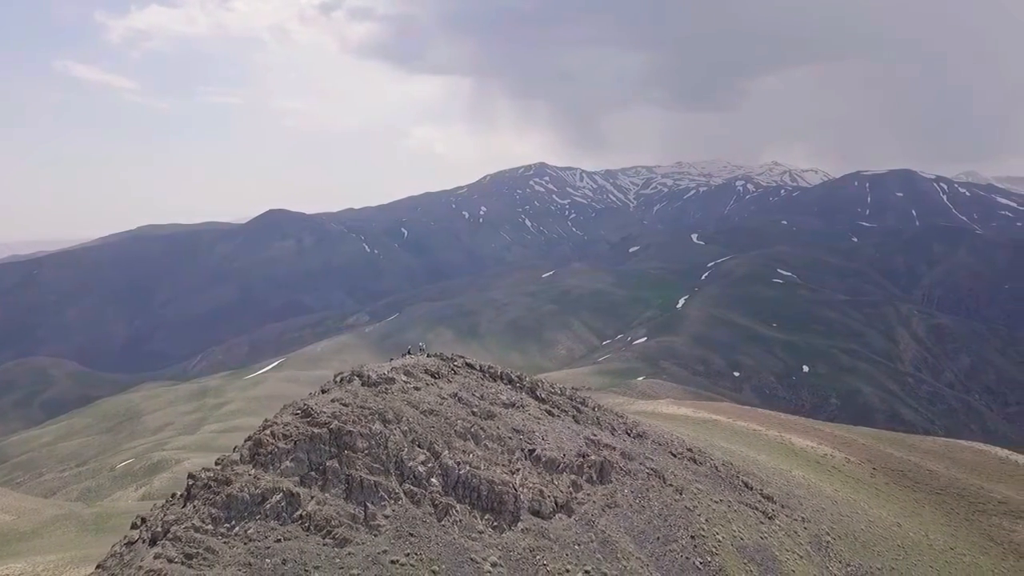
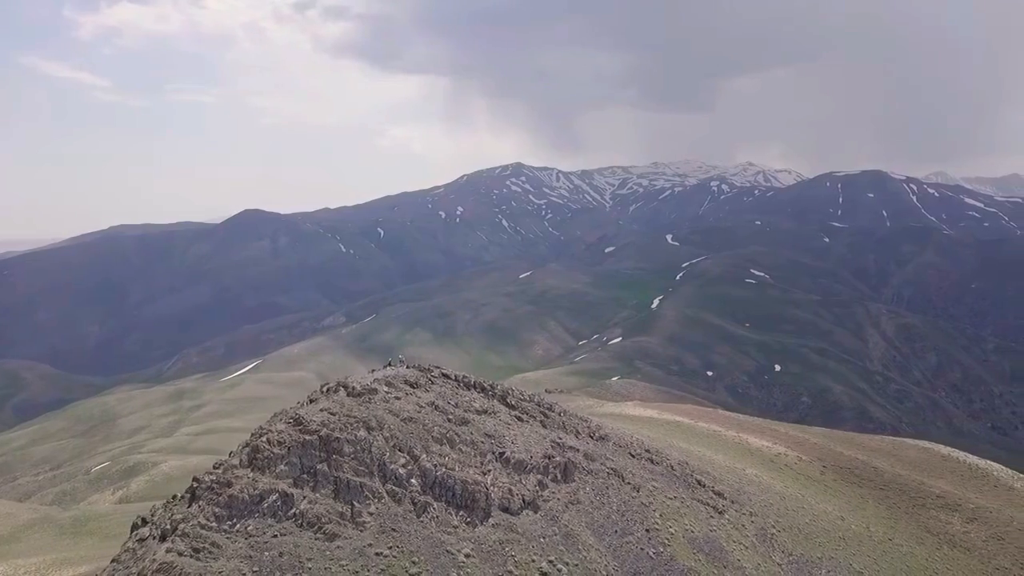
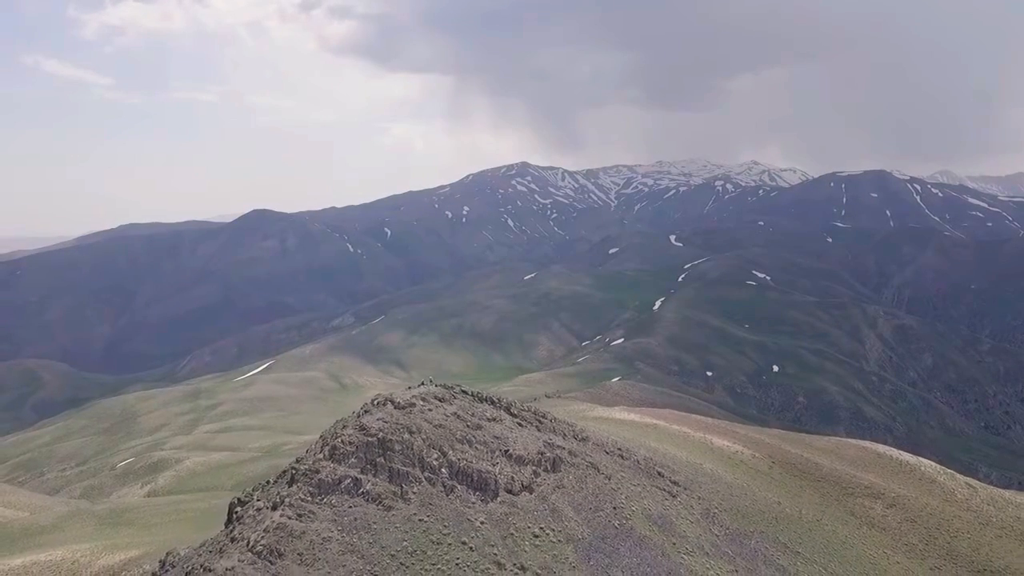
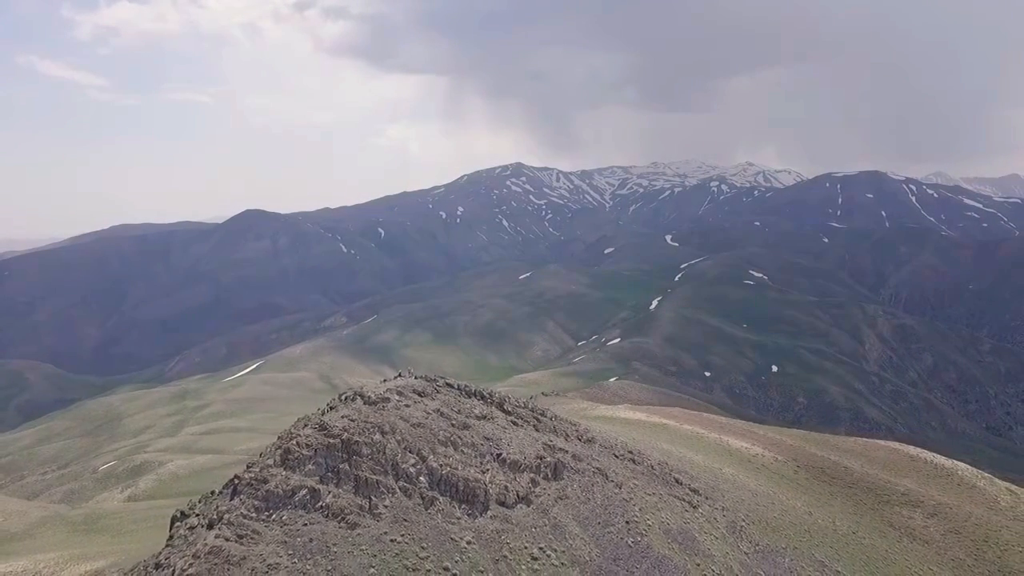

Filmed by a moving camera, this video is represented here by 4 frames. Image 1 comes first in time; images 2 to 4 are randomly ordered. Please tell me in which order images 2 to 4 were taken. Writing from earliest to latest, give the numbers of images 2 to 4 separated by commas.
2, 4, 3
